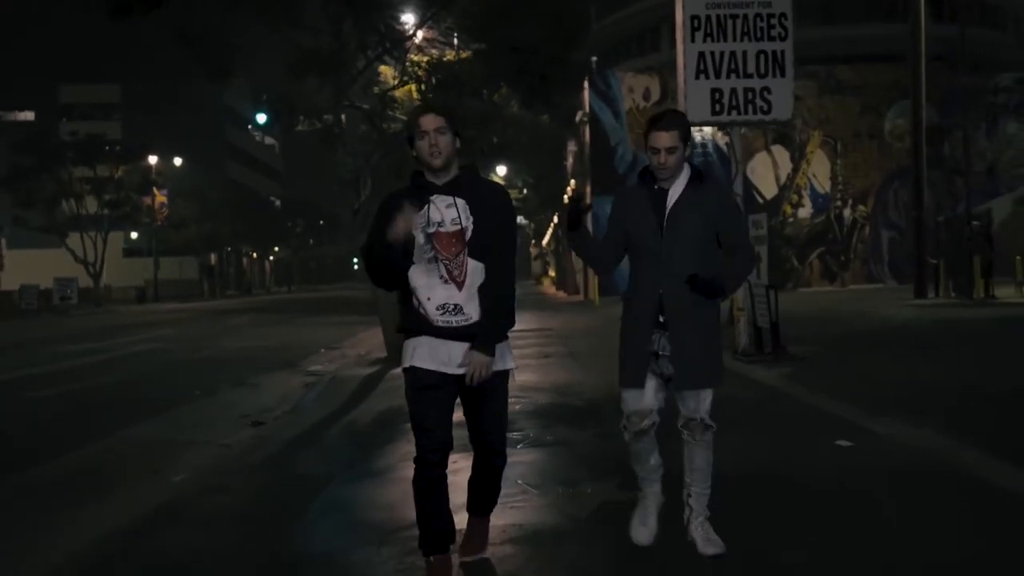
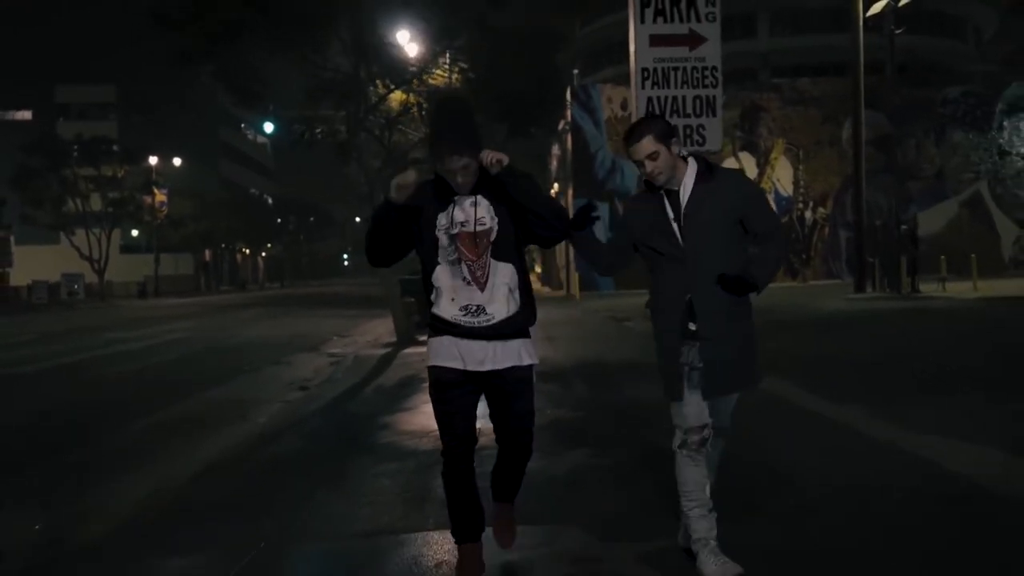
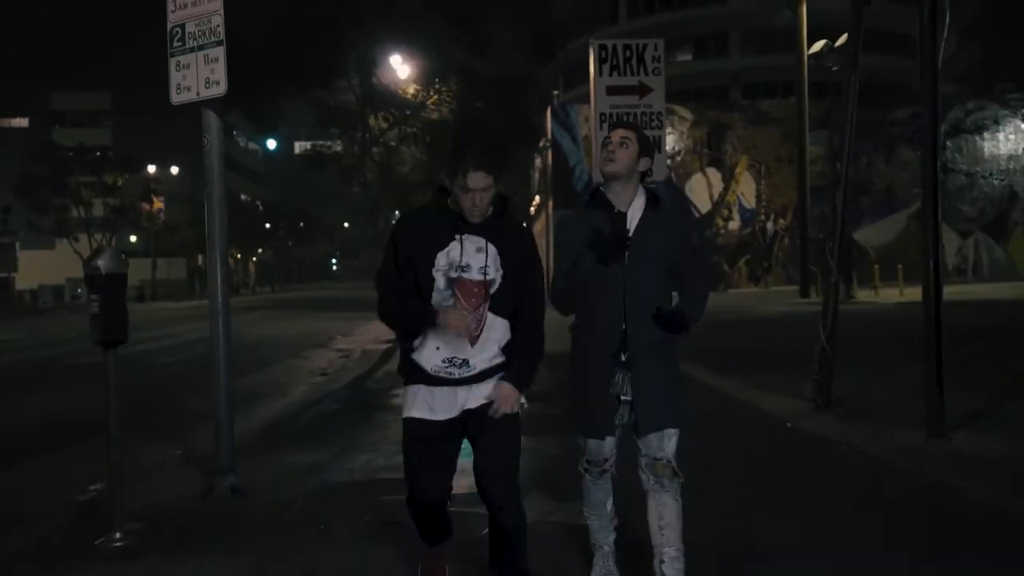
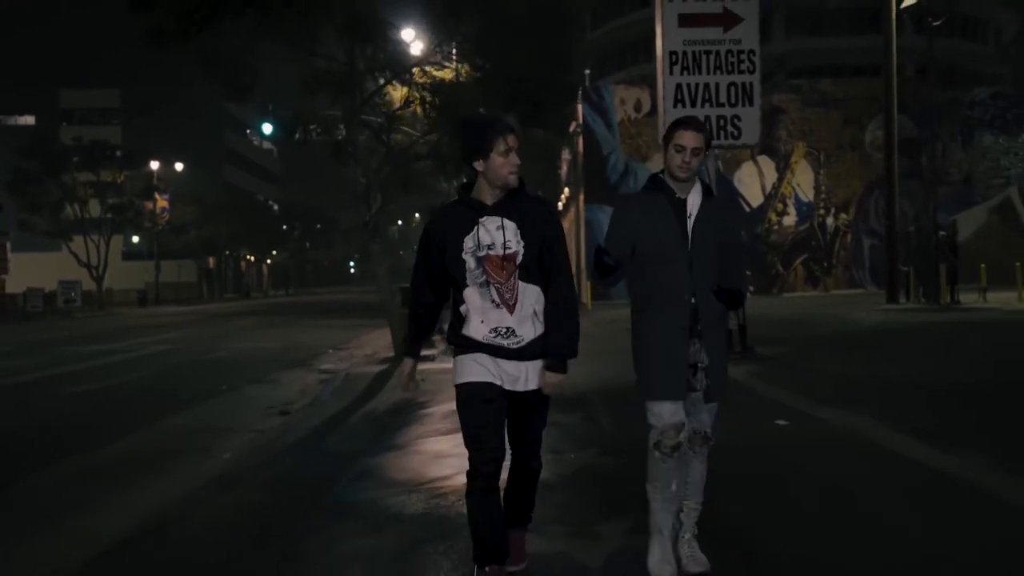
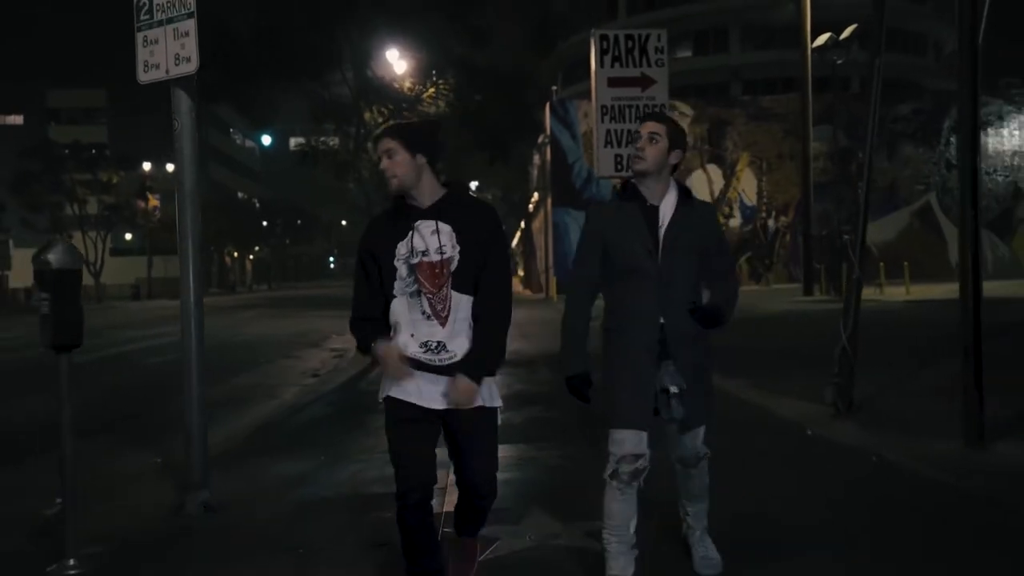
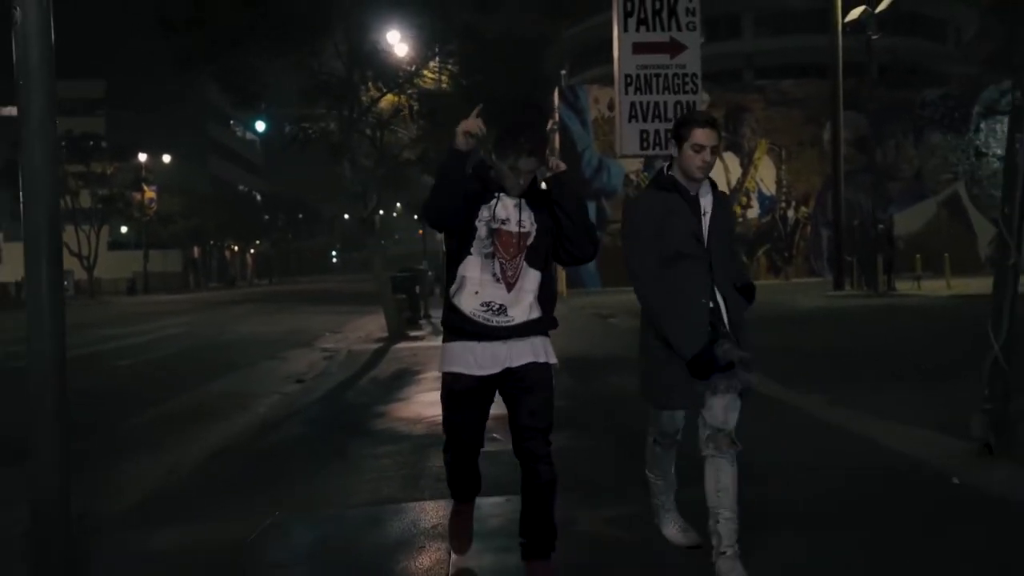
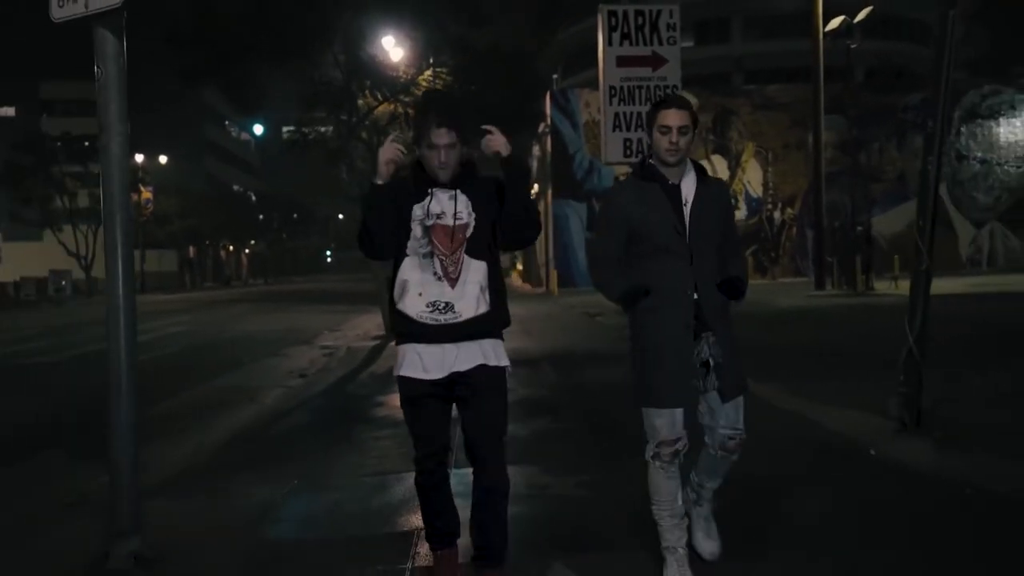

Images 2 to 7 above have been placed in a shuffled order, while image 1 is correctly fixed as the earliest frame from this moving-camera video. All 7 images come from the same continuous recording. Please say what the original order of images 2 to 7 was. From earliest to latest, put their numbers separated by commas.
4, 2, 6, 7, 5, 3
